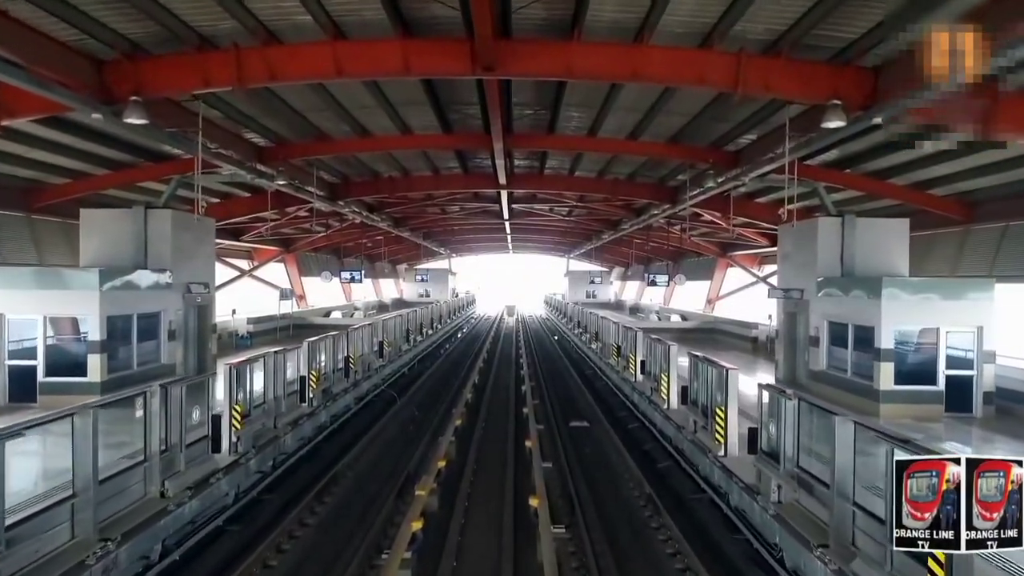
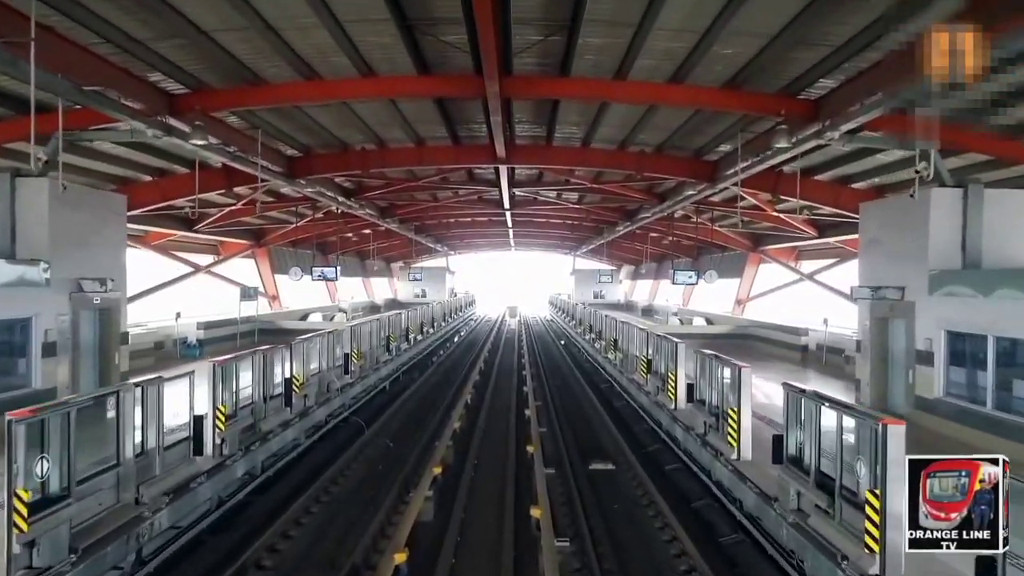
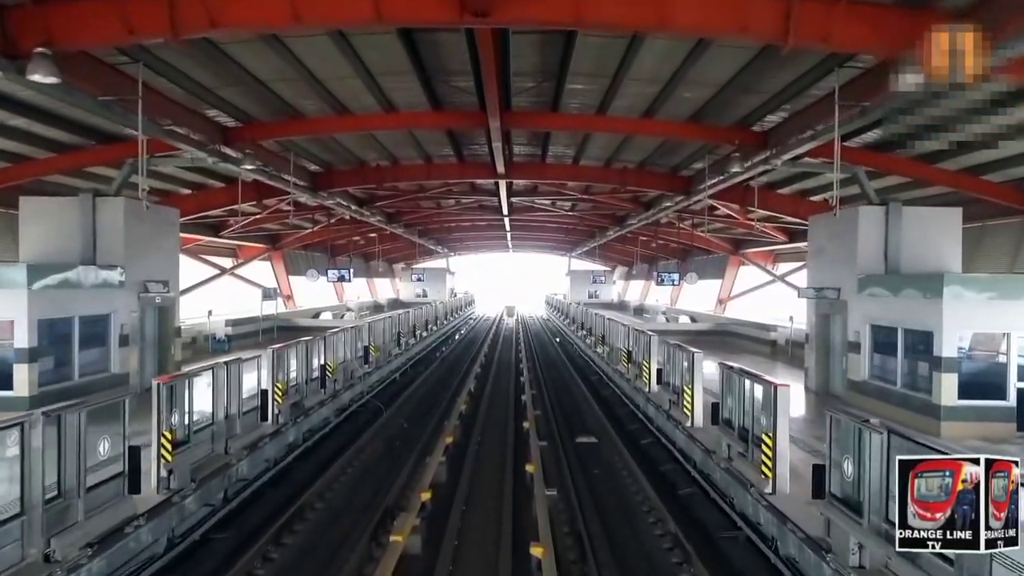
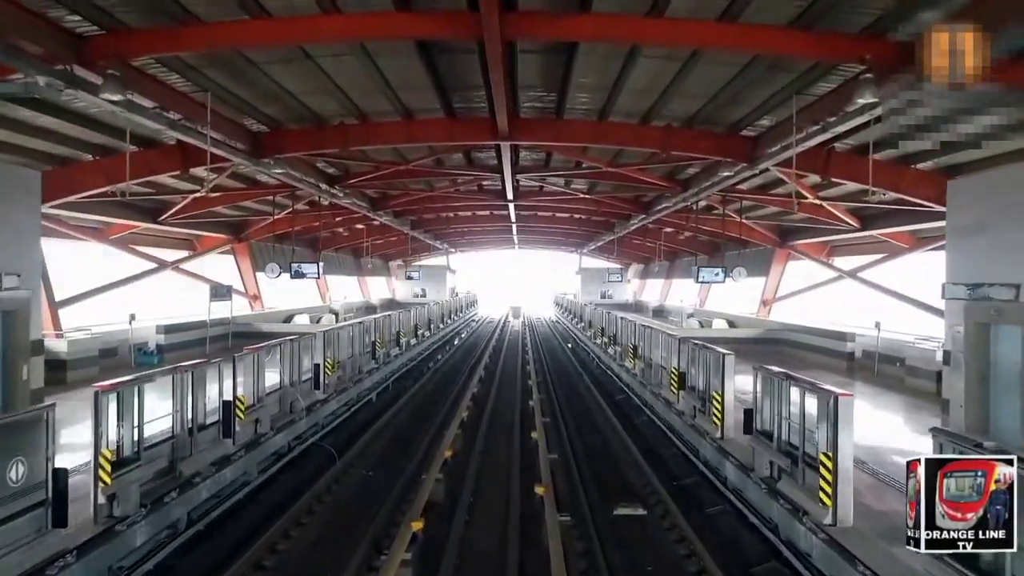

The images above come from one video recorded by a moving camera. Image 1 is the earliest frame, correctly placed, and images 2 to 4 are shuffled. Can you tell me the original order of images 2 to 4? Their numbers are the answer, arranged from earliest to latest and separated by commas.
3, 2, 4
